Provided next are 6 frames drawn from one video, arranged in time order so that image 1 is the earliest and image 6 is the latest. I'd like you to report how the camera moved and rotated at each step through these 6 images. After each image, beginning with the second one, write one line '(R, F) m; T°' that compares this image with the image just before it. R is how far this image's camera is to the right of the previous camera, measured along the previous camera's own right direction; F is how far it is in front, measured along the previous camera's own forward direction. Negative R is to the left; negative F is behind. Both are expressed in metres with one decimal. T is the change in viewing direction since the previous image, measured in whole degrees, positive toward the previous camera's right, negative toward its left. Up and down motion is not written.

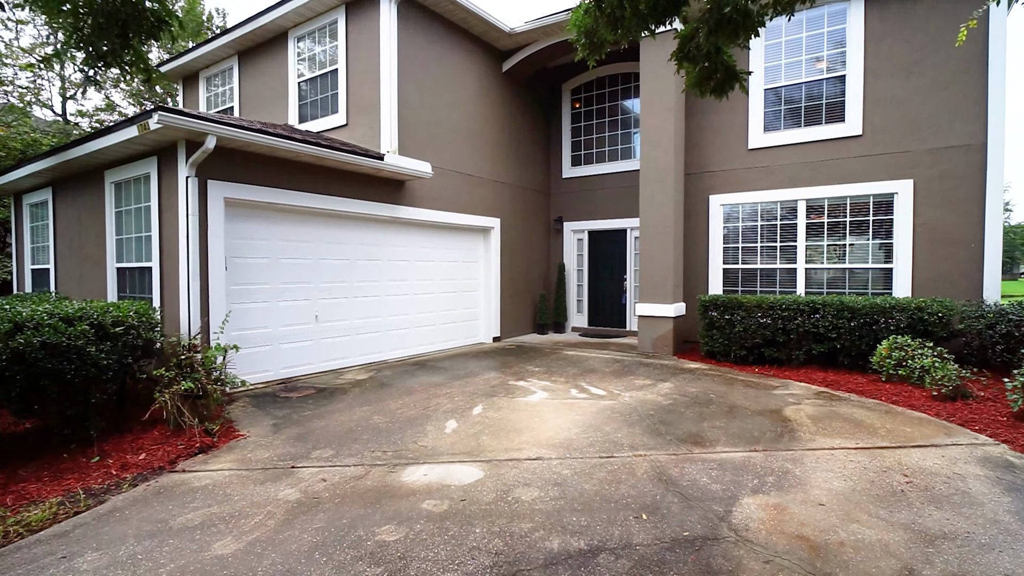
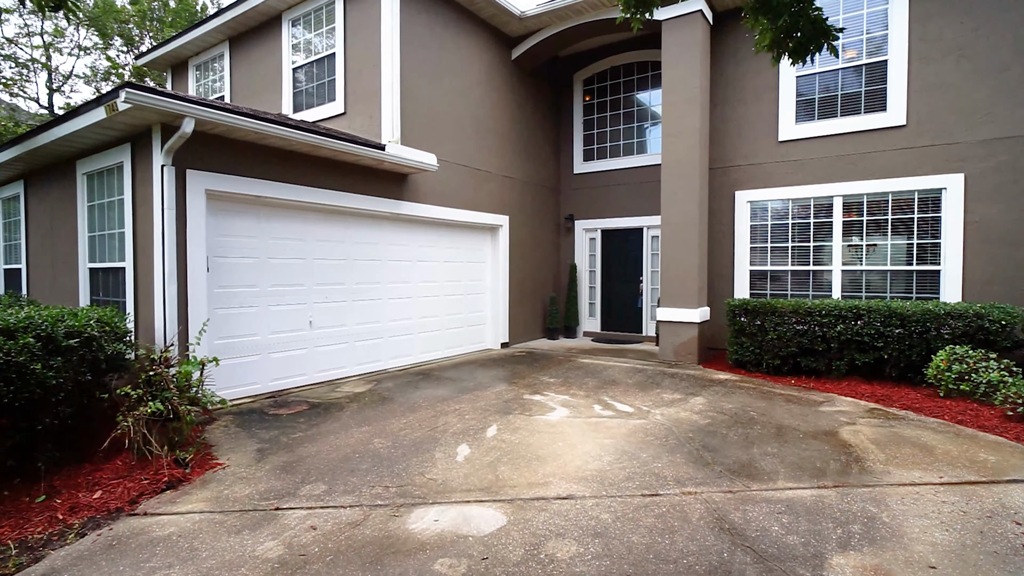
(-0.2, +0.6) m; 0°
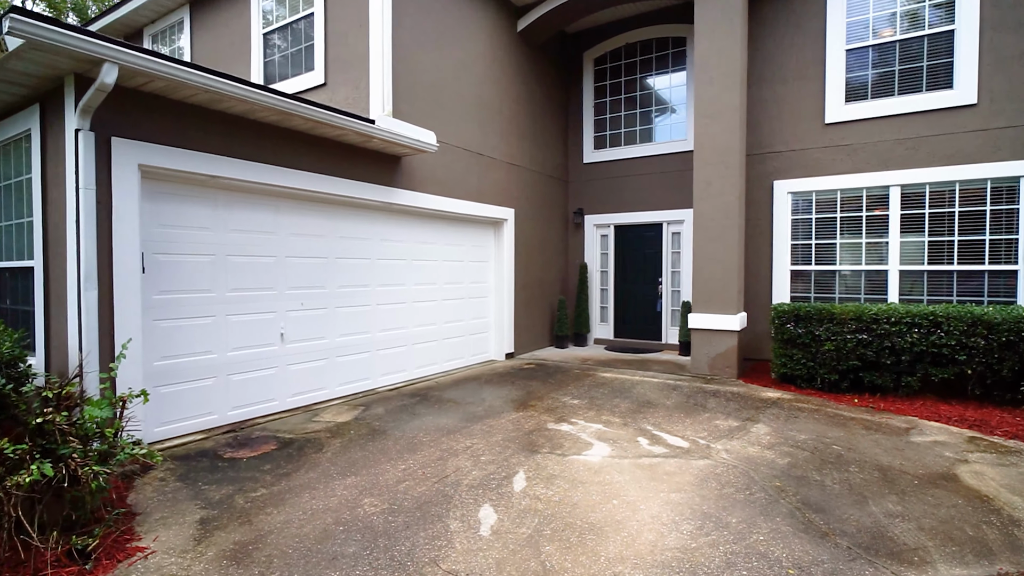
(-0.3, +1.1) m; +2°
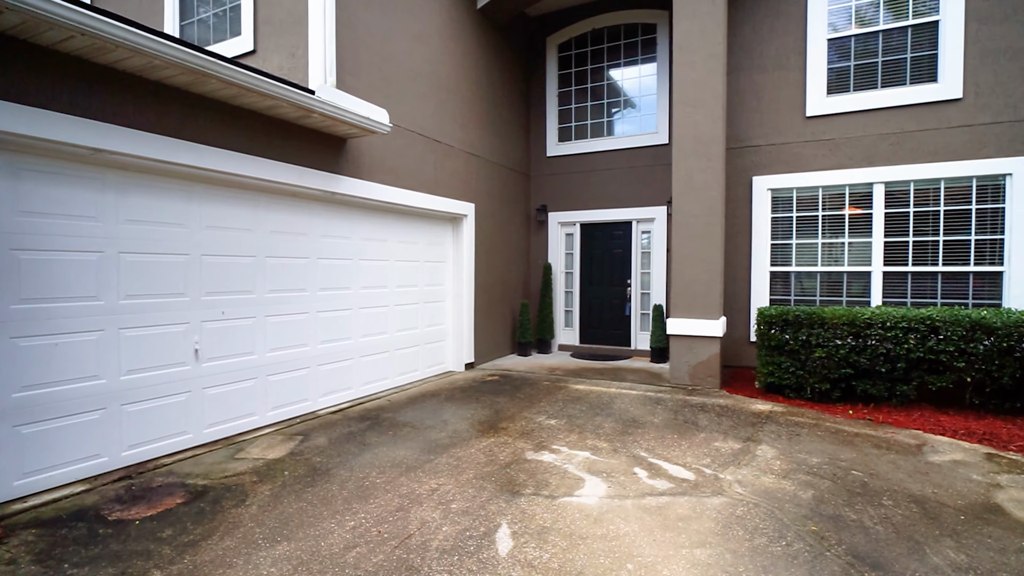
(-0.2, +0.8) m; +6°
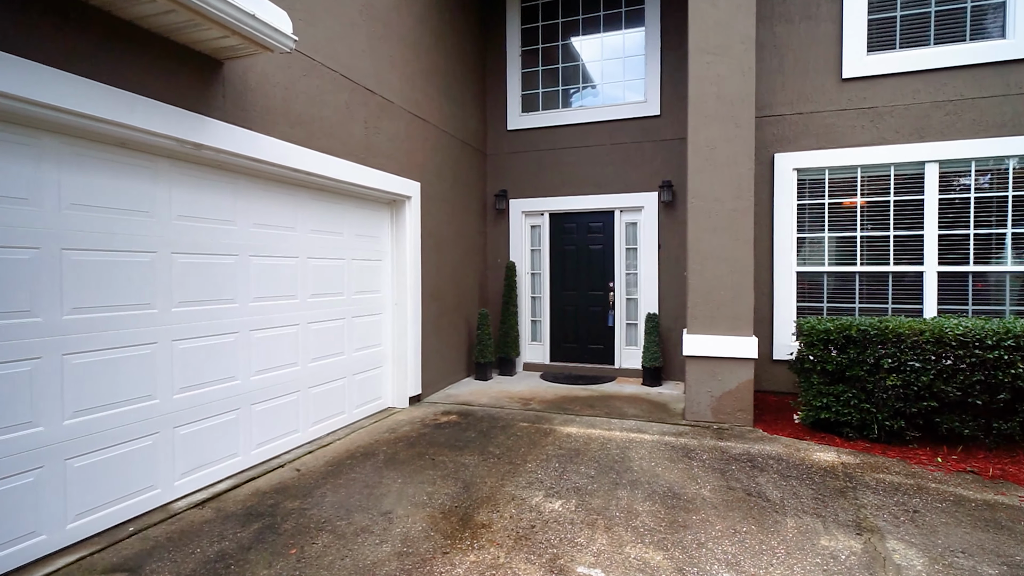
(-0.3, +1.8) m; +7°
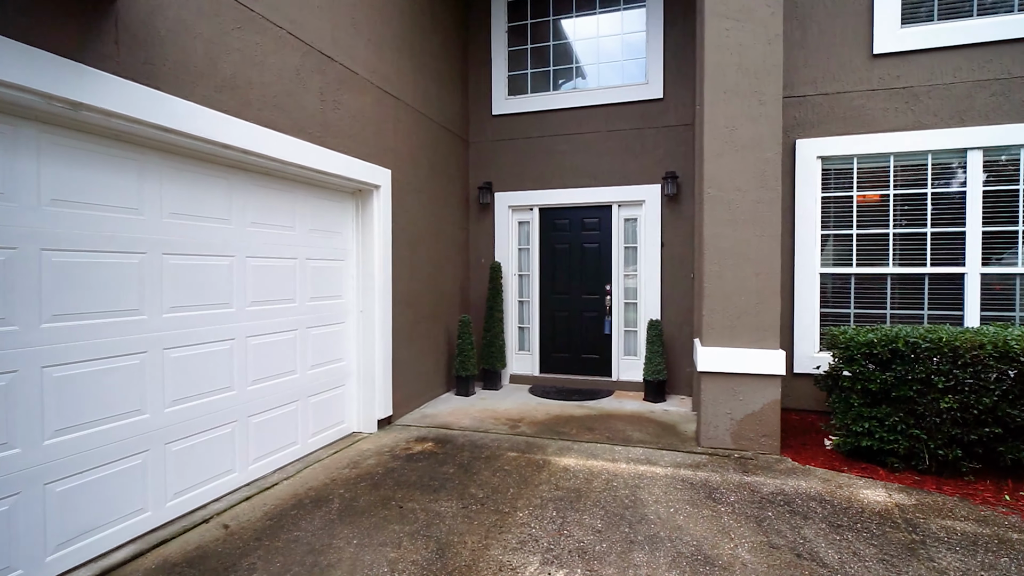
(0.0, +0.7) m; +2°
